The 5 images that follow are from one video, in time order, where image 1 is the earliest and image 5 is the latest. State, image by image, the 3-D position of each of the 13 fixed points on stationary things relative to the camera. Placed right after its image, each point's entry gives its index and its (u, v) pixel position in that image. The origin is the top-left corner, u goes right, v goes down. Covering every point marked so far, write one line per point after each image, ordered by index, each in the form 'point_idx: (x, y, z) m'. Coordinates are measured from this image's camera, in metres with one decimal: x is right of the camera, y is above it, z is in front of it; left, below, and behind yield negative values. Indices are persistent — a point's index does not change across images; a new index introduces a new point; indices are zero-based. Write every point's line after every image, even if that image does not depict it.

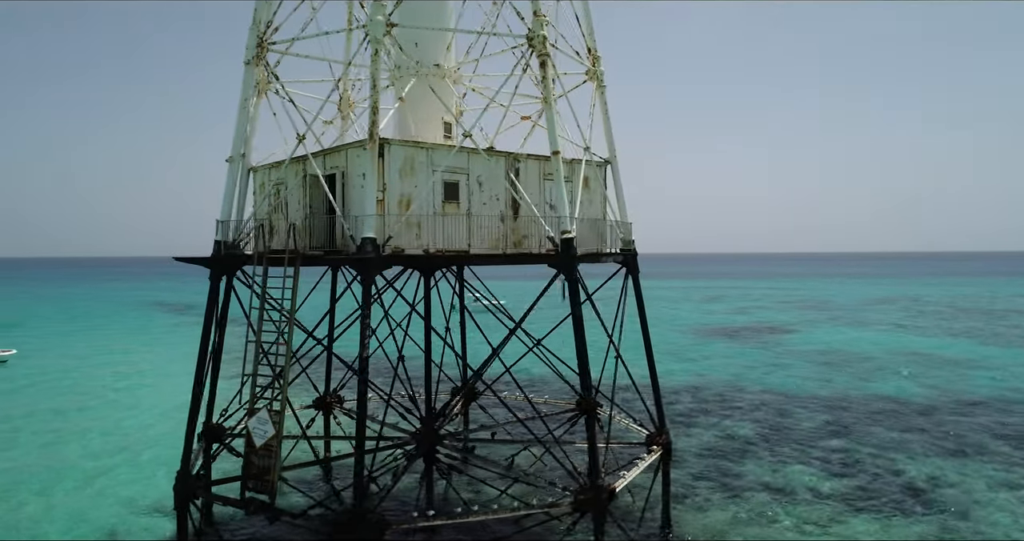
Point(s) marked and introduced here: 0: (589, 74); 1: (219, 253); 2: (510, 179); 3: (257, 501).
0: (+1.9, +5.0, +18.6) m
1: (-6.2, +0.4, +15.5) m
2: (-0.1, +2.0, +16.3) m
3: (-4.8, -4.4, +14.0) m
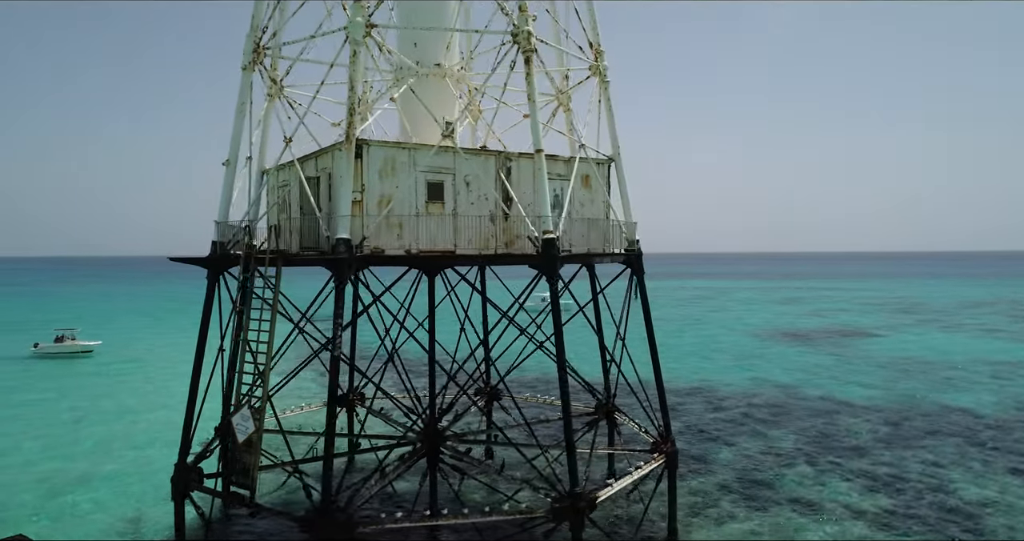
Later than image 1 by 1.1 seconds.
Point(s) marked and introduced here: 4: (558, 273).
0: (+2.0, +5.0, +18.1) m
1: (-6.4, +0.4, +16.0) m
2: (-0.3, +2.0, +16.1) m
3: (-5.3, -4.4, +14.3) m
4: (+0.9, -0.1, +14.5) m
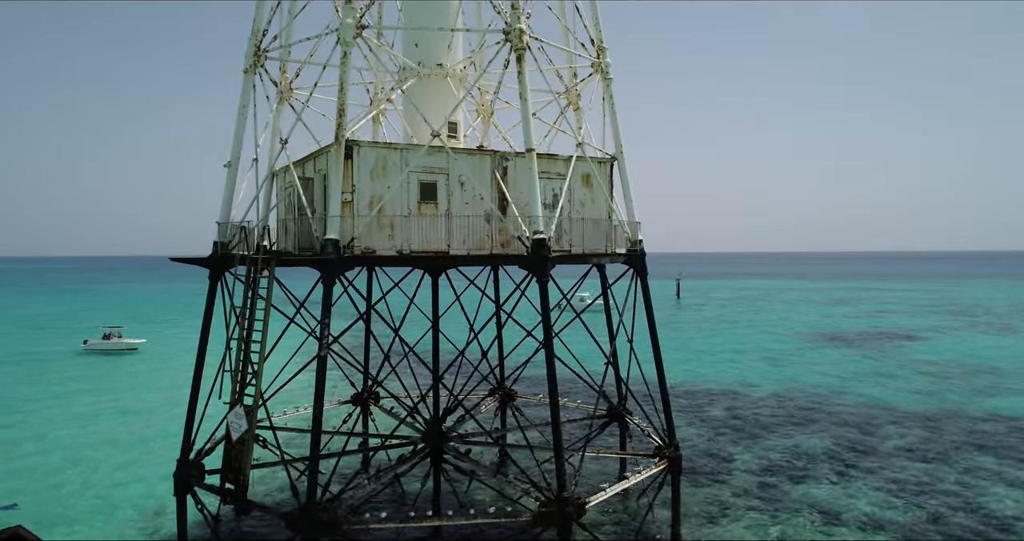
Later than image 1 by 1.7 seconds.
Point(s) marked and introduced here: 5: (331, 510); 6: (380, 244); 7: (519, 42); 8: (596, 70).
0: (+2.0, +5.0, +17.9) m
1: (-6.5, +0.4, +16.3) m
2: (-0.4, +2.0, +15.9) m
3: (-5.5, -4.4, +14.5) m
4: (+0.7, -0.1, +14.3) m
5: (-3.3, -4.4, +13.4) m
6: (-2.7, +0.5, +14.7) m
7: (+0.1, +4.6, +14.8) m
8: (+2.0, +4.9, +17.8) m
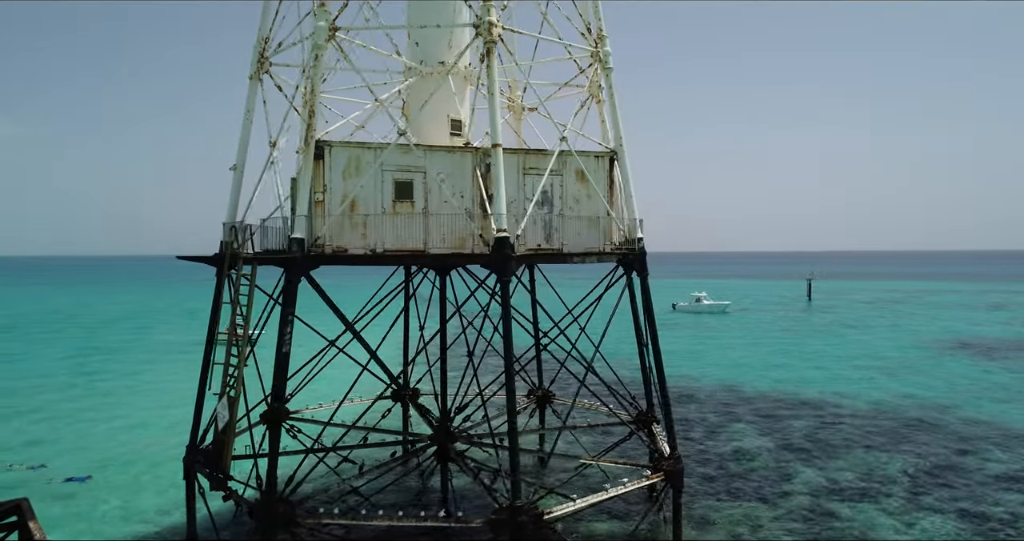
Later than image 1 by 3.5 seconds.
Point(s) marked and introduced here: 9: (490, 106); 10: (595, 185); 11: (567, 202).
0: (+2.0, +5.0, +17.0) m
1: (-6.7, +0.4, +17.1) m
2: (-0.7, +2.0, +15.6) m
3: (-6.1, -4.3, +15.3) m
4: (0.0, -0.1, +13.9) m
5: (-4.2, -4.4, +13.7) m
6: (-3.2, +0.6, +14.8) m
7: (-0.5, +4.6, +14.4) m
8: (+2.0, +4.9, +17.0) m
9: (-0.4, +3.2, +14.3) m
10: (+1.9, +1.9, +16.5) m
11: (+1.2, +1.5, +16.5) m
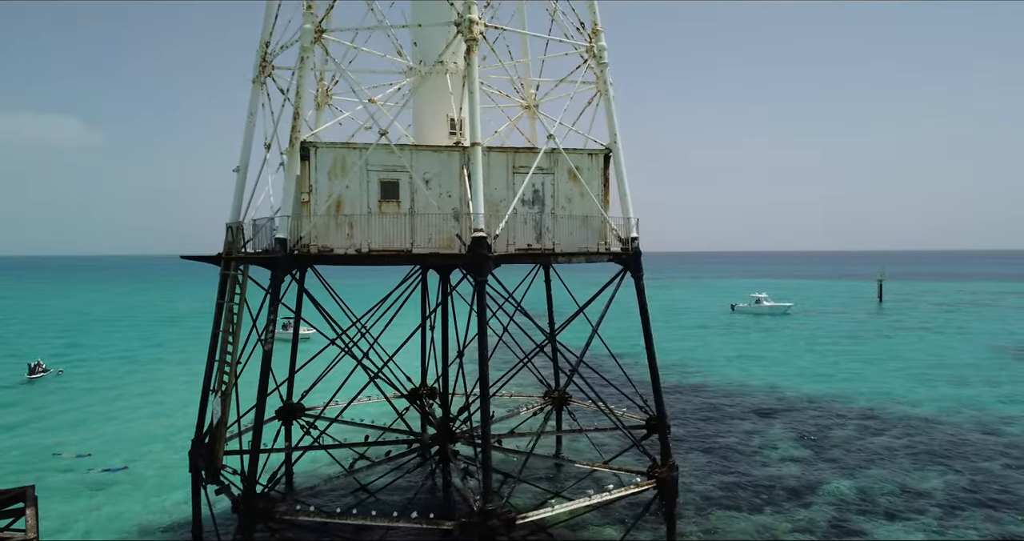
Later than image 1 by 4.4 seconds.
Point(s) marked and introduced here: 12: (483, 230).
0: (+1.9, +5.0, +16.6) m
1: (-6.8, +0.4, +17.6) m
2: (-1.0, +2.0, +15.5) m
3: (-6.4, -4.3, +15.7) m
4: (-0.5, -0.1, +13.7) m
5: (-4.6, -4.3, +13.9) m
6: (-3.6, +0.6, +15.0) m
7: (-0.9, +4.6, +14.2) m
8: (+1.8, +4.8, +16.6) m
9: (-0.8, +3.2, +14.1) m
10: (+1.7, +1.9, +16.1) m
11: (+1.0, +1.5, +16.2) m
12: (-0.5, +0.8, +13.7) m
